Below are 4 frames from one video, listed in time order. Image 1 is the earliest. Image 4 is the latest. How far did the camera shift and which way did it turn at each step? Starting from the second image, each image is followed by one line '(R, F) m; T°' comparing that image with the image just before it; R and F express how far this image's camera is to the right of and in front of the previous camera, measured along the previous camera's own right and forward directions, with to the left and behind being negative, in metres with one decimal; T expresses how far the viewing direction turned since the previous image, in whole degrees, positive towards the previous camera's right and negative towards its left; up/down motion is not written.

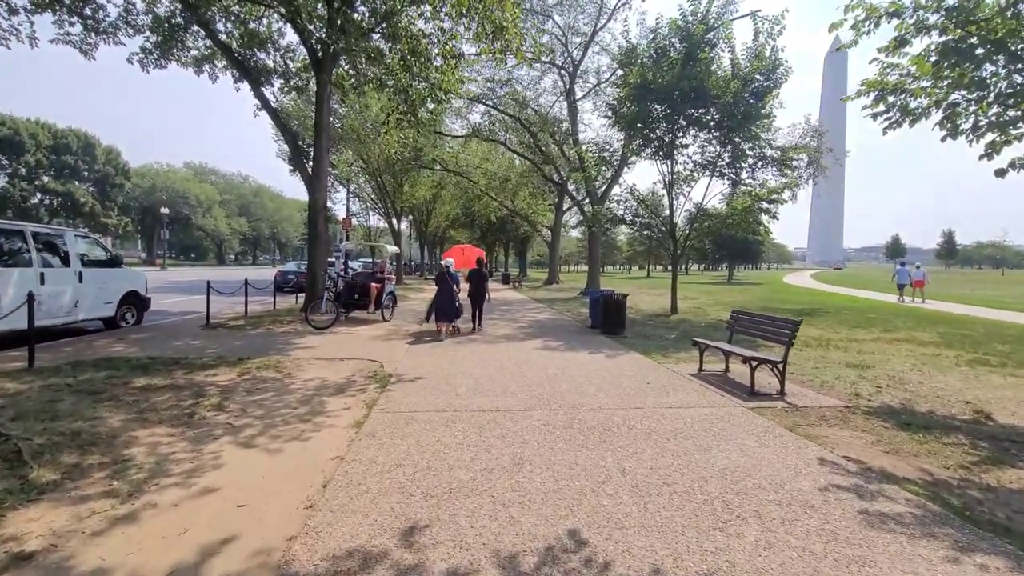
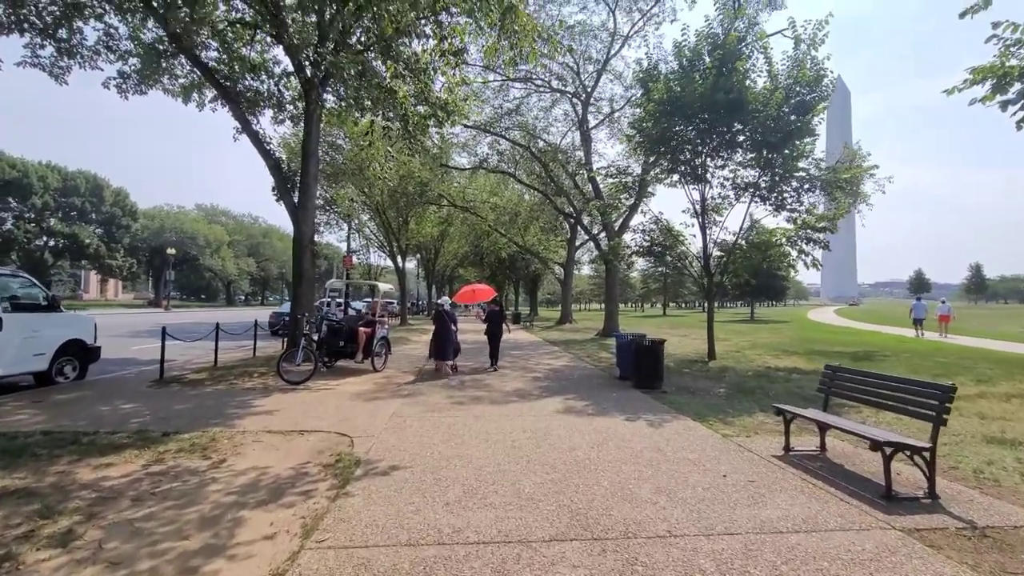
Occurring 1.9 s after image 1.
(-0.1, +2.1) m; -1°
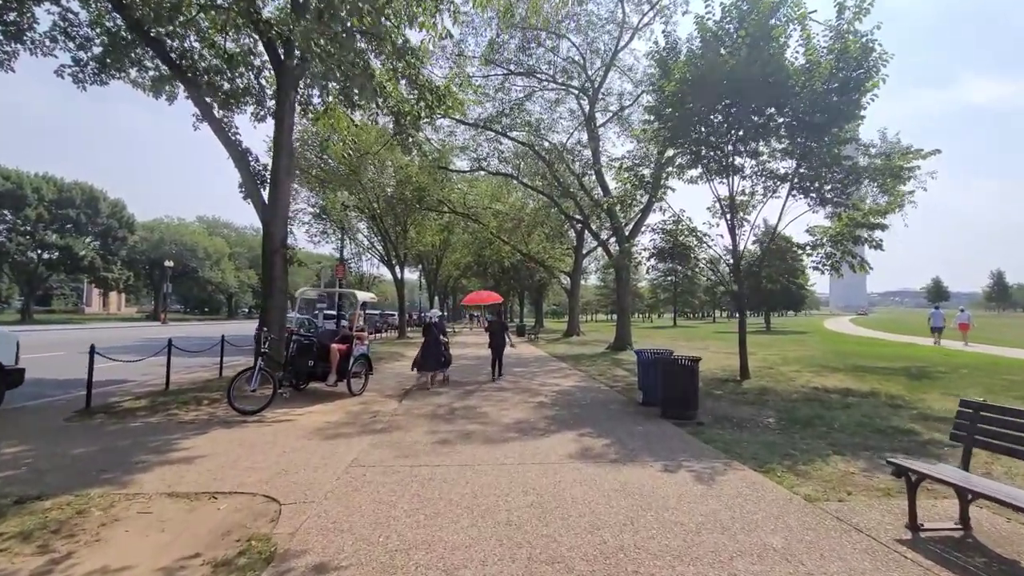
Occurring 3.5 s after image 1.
(+0.1, +1.9) m; -1°
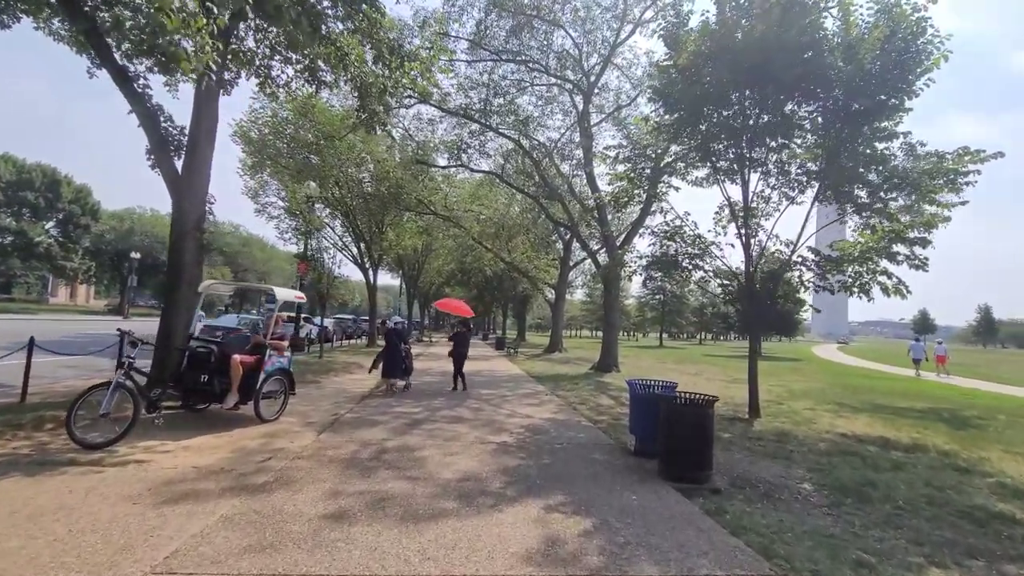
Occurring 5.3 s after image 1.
(+0.4, +2.3) m; +1°
